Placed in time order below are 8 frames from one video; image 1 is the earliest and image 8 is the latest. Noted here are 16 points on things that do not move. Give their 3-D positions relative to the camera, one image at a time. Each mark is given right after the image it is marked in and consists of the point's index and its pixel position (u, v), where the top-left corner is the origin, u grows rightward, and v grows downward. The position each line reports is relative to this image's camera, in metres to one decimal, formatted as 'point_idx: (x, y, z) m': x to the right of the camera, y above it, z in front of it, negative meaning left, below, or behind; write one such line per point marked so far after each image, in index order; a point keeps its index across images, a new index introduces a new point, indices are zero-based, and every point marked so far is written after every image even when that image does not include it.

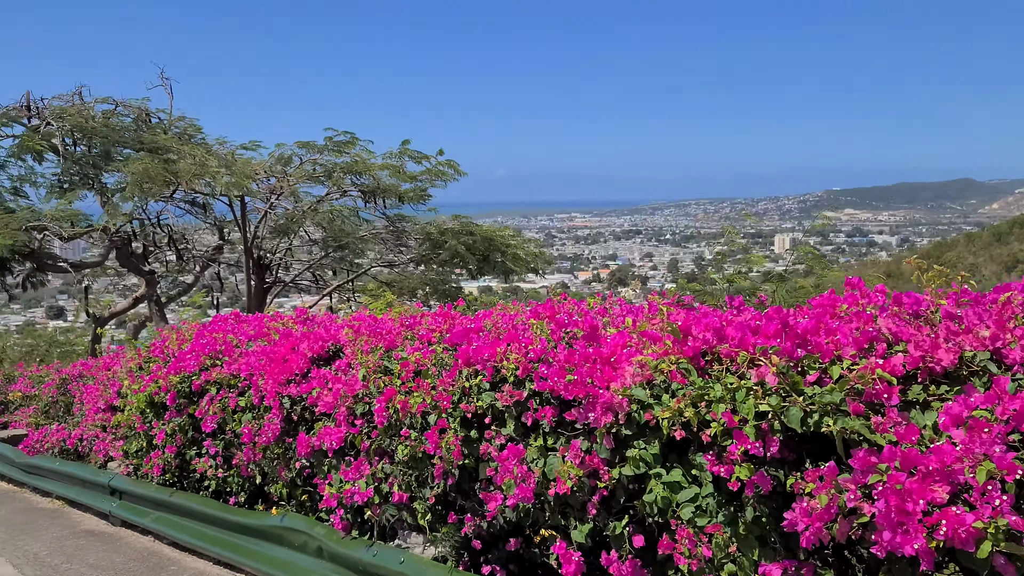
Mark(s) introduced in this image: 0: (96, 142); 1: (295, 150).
0: (-6.3, +2.2, +13.9) m
1: (-3.1, +2.0, +13.2) m
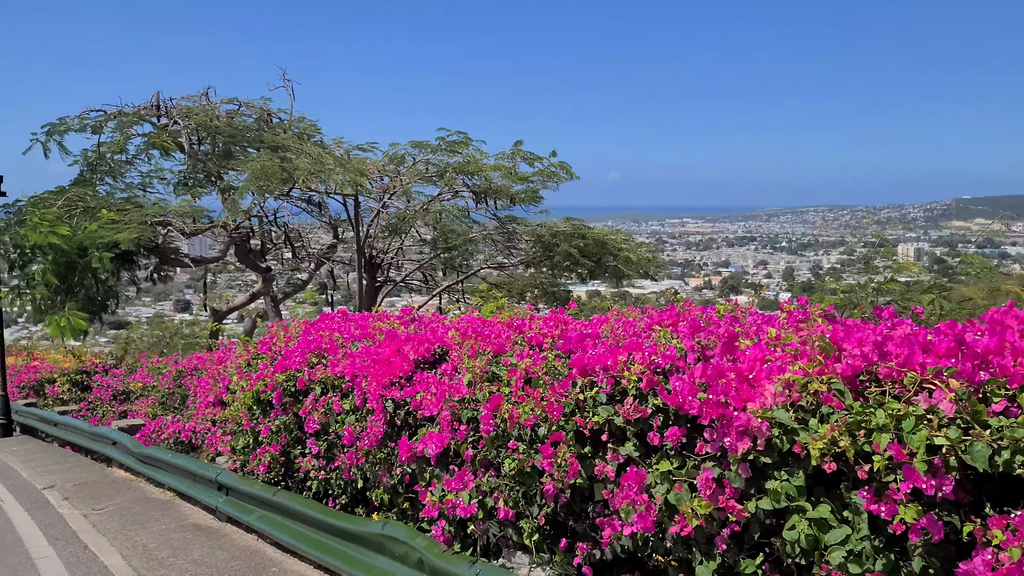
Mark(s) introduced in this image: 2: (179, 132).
0: (-4.5, +2.3, +14.3) m
1: (-1.5, +2.0, +13.2) m
2: (-5.2, +2.4, +14.3) m
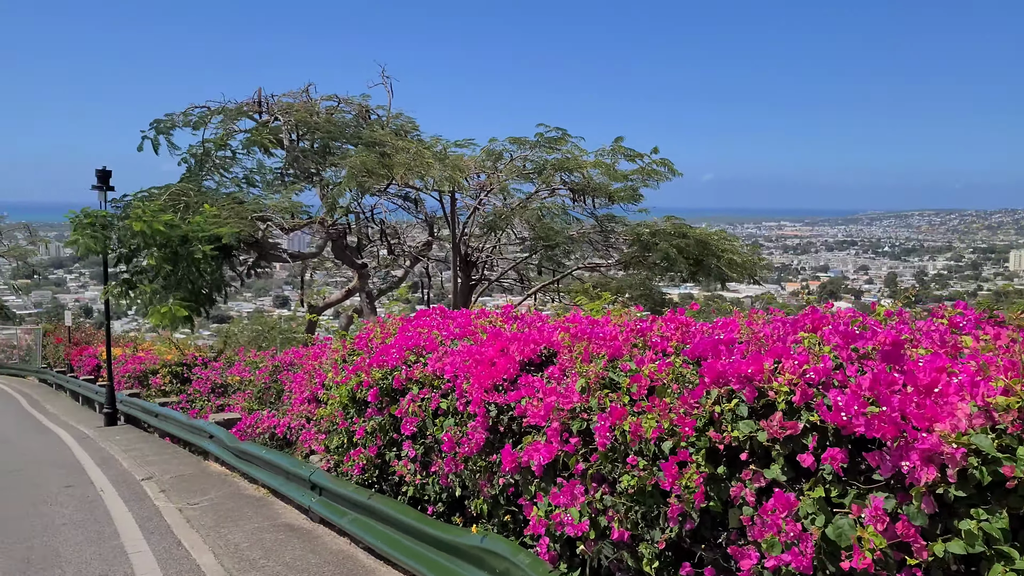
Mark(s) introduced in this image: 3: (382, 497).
0: (-3.0, +2.4, +14.3) m
1: (-0.1, +2.0, +12.9) m
2: (-3.6, +2.5, +14.4) m
3: (-0.7, -1.2, +5.1) m
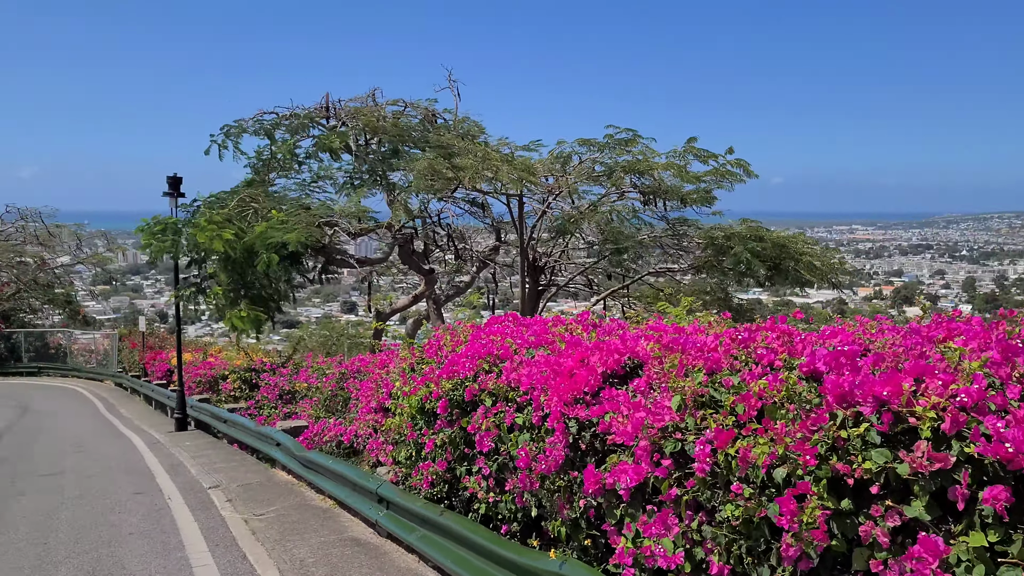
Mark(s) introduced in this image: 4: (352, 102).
0: (-2.0, +2.3, +14.2) m
1: (+0.9, +1.9, +12.6) m
2: (-2.6, +2.4, +14.3) m
3: (-0.3, -1.2, +4.8) m
4: (-2.6, +3.0, +14.8) m
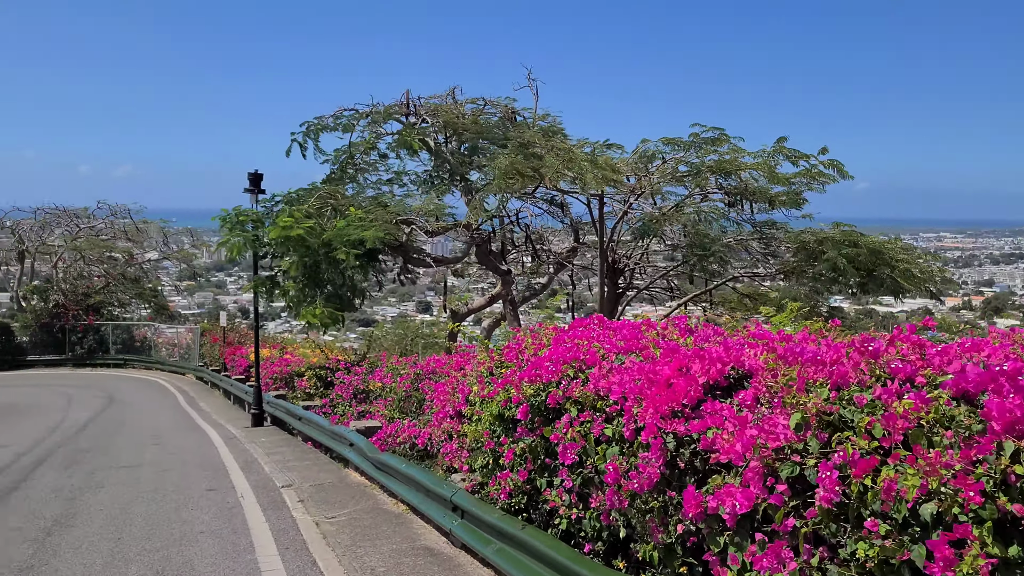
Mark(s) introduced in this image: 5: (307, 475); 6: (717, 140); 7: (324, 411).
0: (-0.7, +2.3, +14.0) m
1: (+2.0, +1.9, +12.2) m
2: (-1.3, +2.4, +14.2) m
3: (+0.1, -1.2, +4.5) m
4: (-1.3, +3.0, +14.7) m
5: (-1.9, -1.7, +8.5) m
6: (+2.7, +2.0, +12.3) m
7: (-2.3, -1.5, +11.1) m
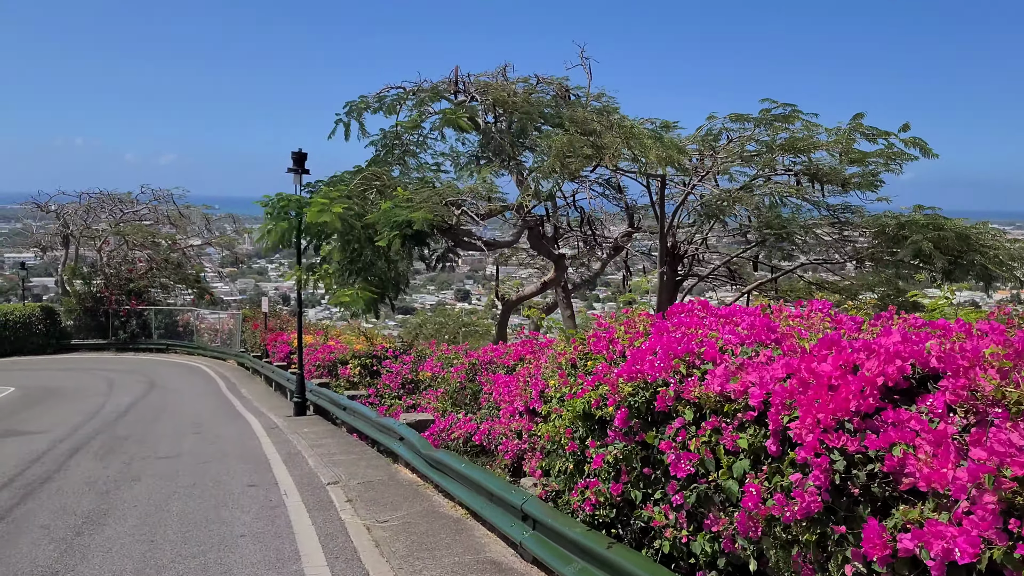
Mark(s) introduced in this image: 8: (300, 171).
0: (+0.1, +2.5, +13.3) m
1: (+2.7, +2.0, +11.4) m
2: (-0.5, +2.6, +13.5) m
3: (+0.5, -1.1, +3.9) m
4: (-0.4, +3.2, +14.0) m
5: (-1.4, -1.6, +7.9) m
6: (+3.4, +2.1, +11.5) m
7: (-1.6, -1.3, +10.5) m
8: (-3.1, +1.7, +13.3) m
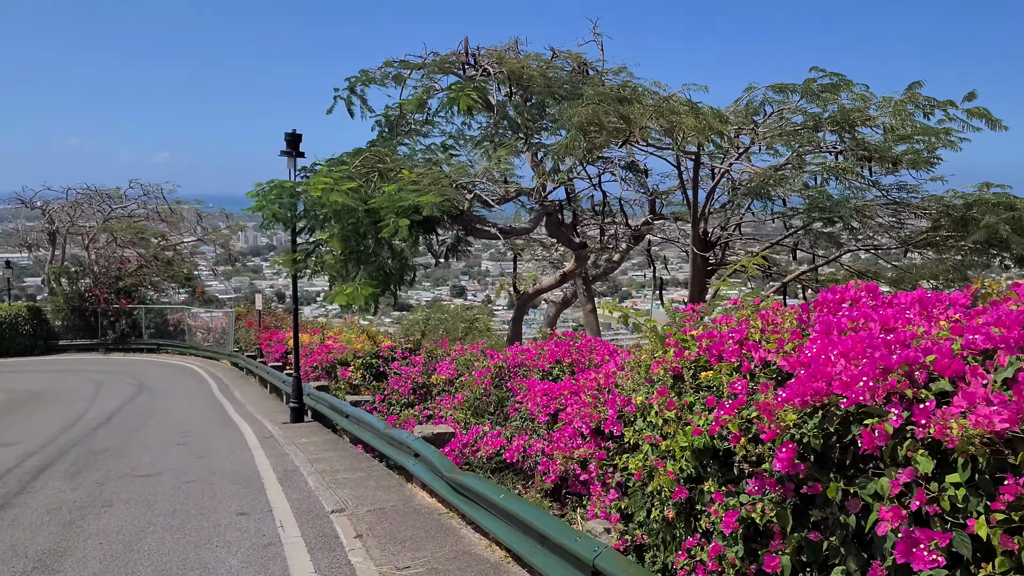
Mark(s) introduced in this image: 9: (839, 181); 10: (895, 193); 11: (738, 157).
0: (+0.3, +2.6, +12.1) m
1: (+2.9, +2.2, +10.2) m
2: (-0.3, +2.7, +12.3) m
3: (+0.7, -1.0, +2.7) m
4: (-0.3, +3.3, +12.8) m
5: (-1.1, -1.5, +6.7) m
6: (+3.7, +2.3, +10.3) m
7: (-1.4, -1.2, +9.3) m
8: (-2.9, +1.8, +12.1) m
9: (+4.0, +1.3, +10.9) m
10: (+4.5, +1.1, +11.0) m
11: (+2.7, +1.6, +11.0) m
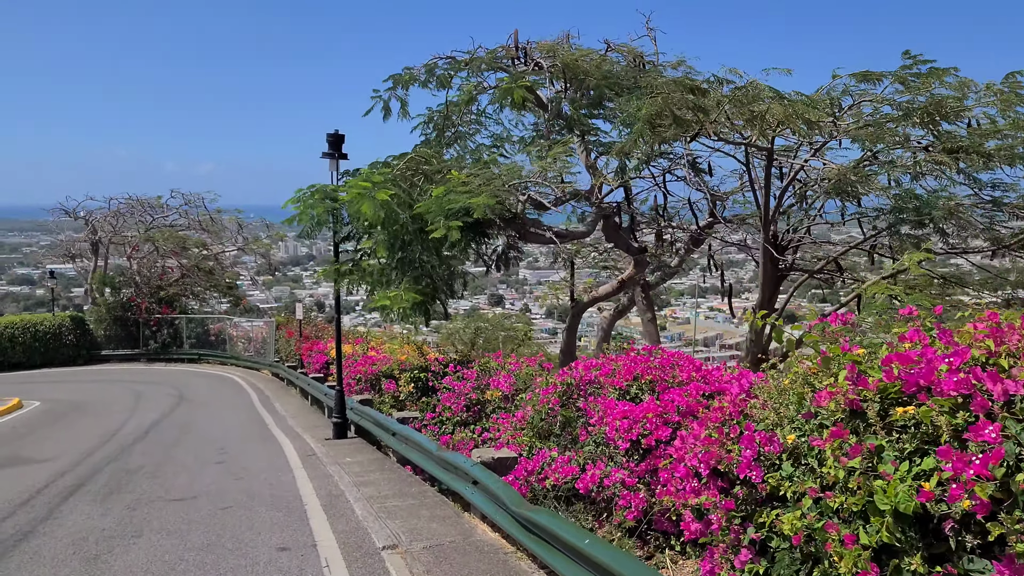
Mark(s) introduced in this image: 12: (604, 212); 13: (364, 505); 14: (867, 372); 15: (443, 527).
0: (+0.9, +2.5, +11.4) m
1: (+3.5, +2.1, +9.4) m
2: (+0.4, +2.6, +11.6) m
3: (+1.0, -1.0, +1.9) m
4: (+0.4, +3.2, +12.1) m
5: (-0.6, -1.6, +6.0) m
6: (+4.3, +2.2, +9.4) m
7: (-0.8, -1.3, +8.6) m
8: (-2.2, +1.7, +11.5) m
9: (+4.7, +1.3, +10.0) m
10: (+5.2, +1.1, +10.0) m
11: (+3.4, +1.5, +10.1) m
12: (+1.1, +0.9, +11.4) m
13: (-1.1, -1.6, +6.9) m
14: (+0.9, -0.2, +2.6) m
15: (-0.5, -1.6, +6.0) m
